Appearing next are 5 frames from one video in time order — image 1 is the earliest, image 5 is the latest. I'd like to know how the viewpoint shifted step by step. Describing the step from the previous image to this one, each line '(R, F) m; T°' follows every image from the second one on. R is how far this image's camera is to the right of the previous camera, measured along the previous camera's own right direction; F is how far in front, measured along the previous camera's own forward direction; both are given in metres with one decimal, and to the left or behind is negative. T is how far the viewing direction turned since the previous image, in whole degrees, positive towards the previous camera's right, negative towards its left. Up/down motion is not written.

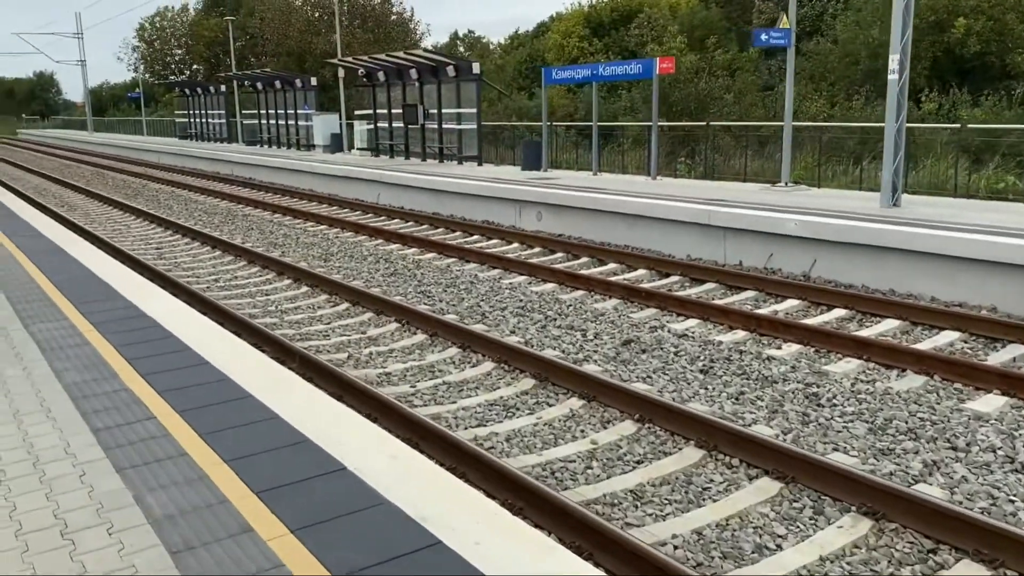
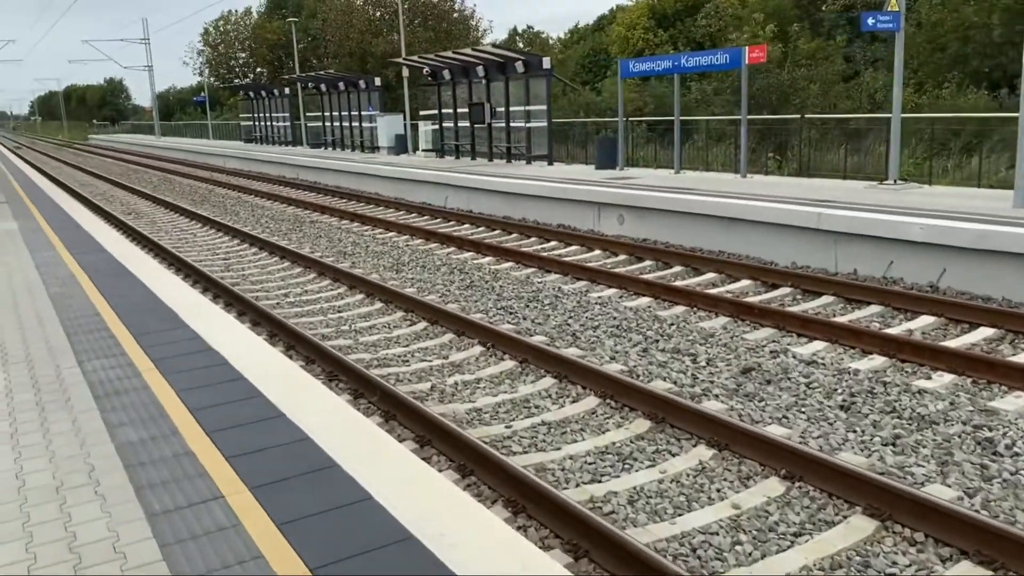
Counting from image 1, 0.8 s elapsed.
(-0.4, +0.9) m; -4°
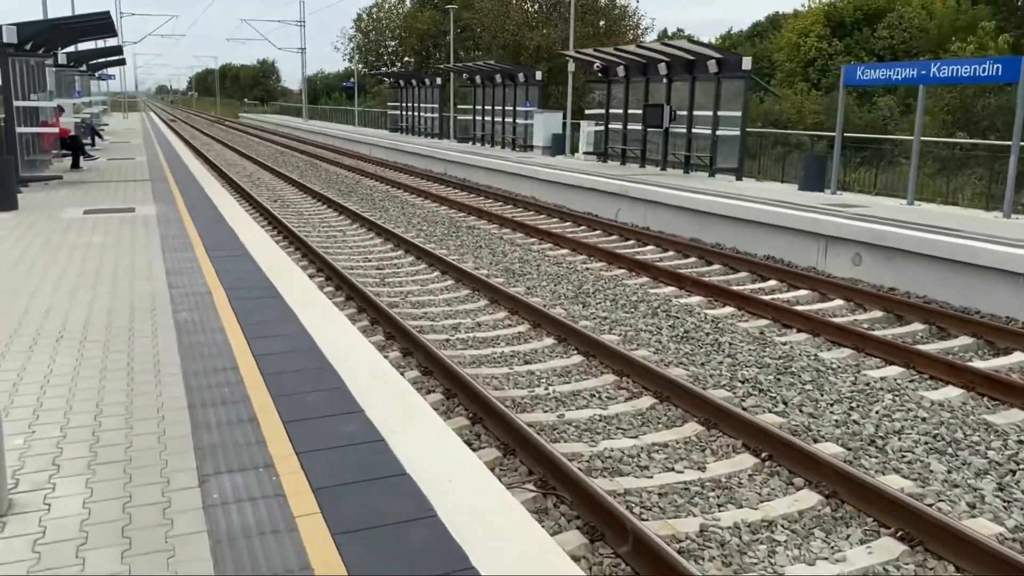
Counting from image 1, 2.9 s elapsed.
(-1.2, +2.3) m; -8°
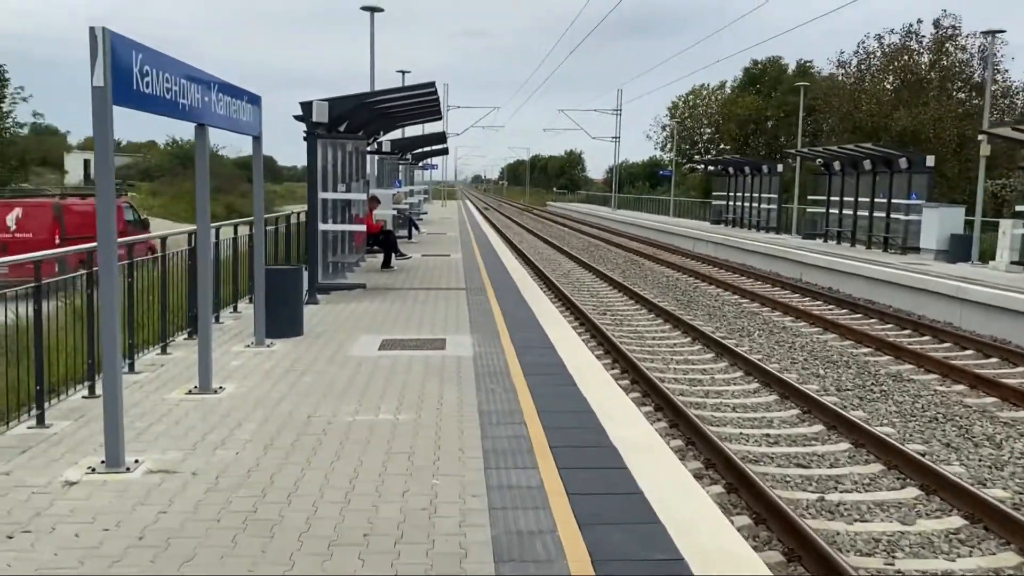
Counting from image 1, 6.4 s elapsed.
(-1.8, +4.1) m; -19°
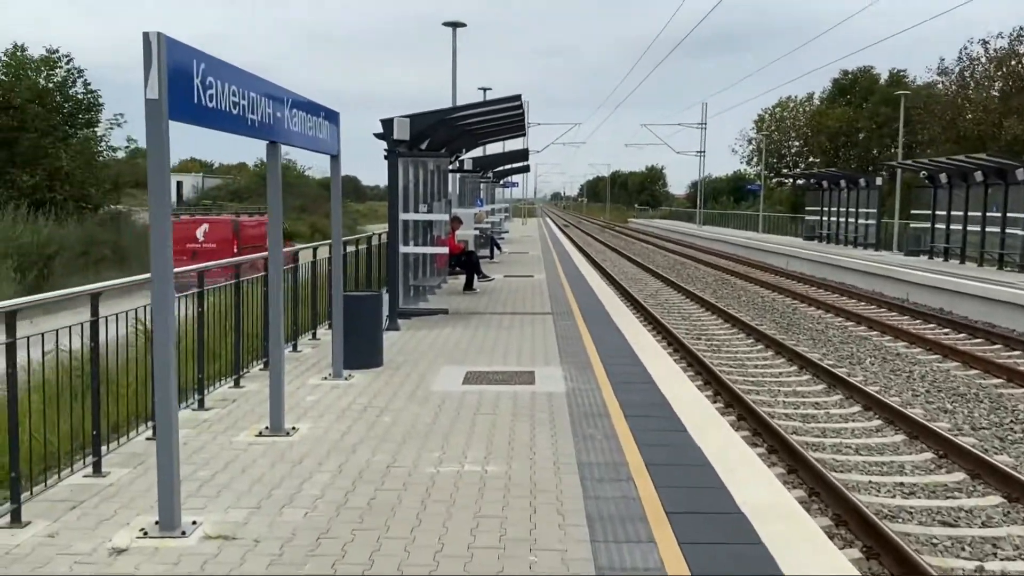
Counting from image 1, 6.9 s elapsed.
(-0.1, +0.7) m; -5°
